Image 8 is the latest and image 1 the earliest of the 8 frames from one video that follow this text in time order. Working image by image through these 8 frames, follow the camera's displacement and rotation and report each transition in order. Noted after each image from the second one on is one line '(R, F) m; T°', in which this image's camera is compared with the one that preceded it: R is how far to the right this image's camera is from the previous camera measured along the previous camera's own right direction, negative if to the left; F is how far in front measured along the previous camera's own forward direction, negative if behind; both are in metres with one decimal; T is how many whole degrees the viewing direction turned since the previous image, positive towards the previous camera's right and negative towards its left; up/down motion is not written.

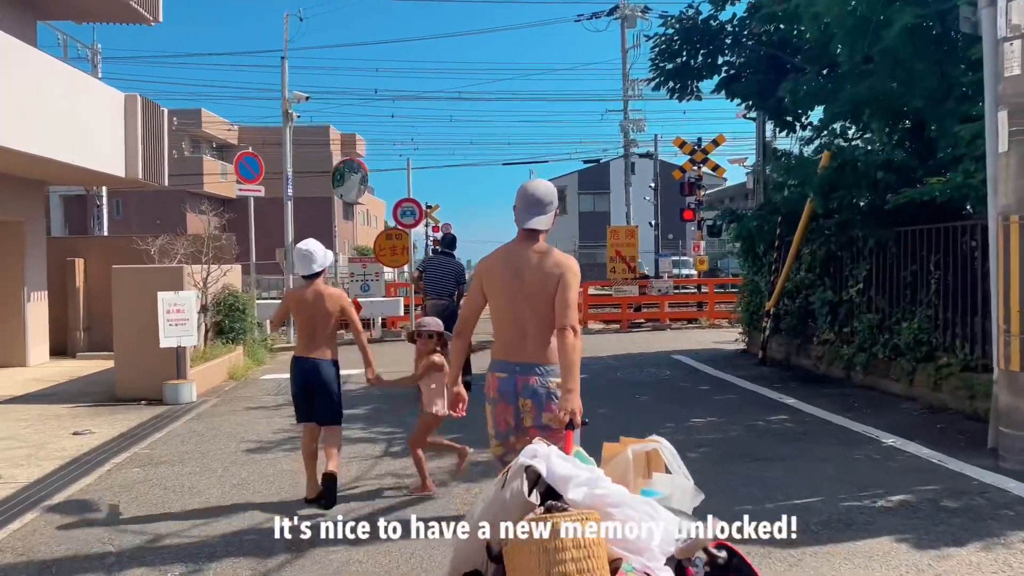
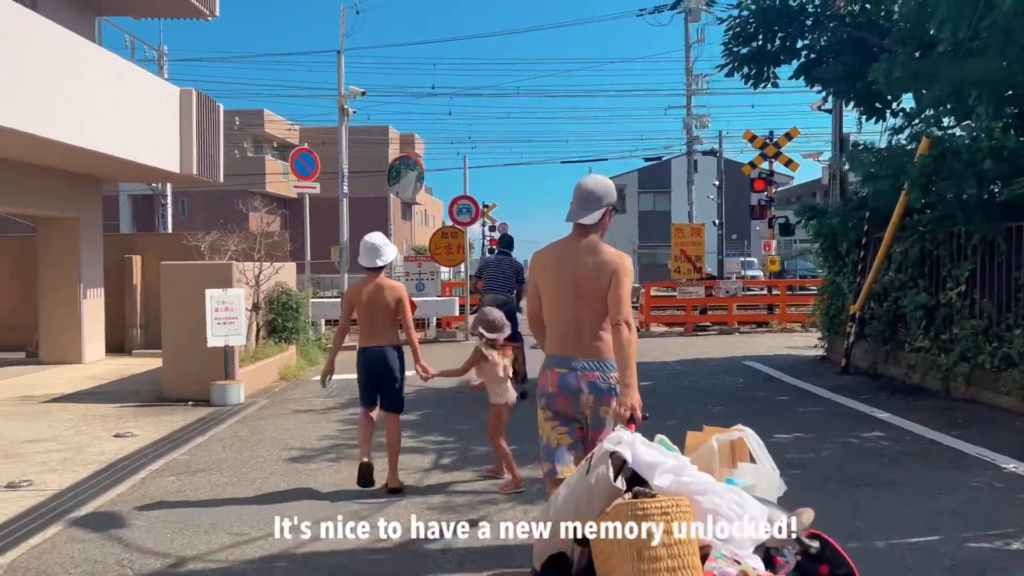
(0.0, +0.6) m; -4°
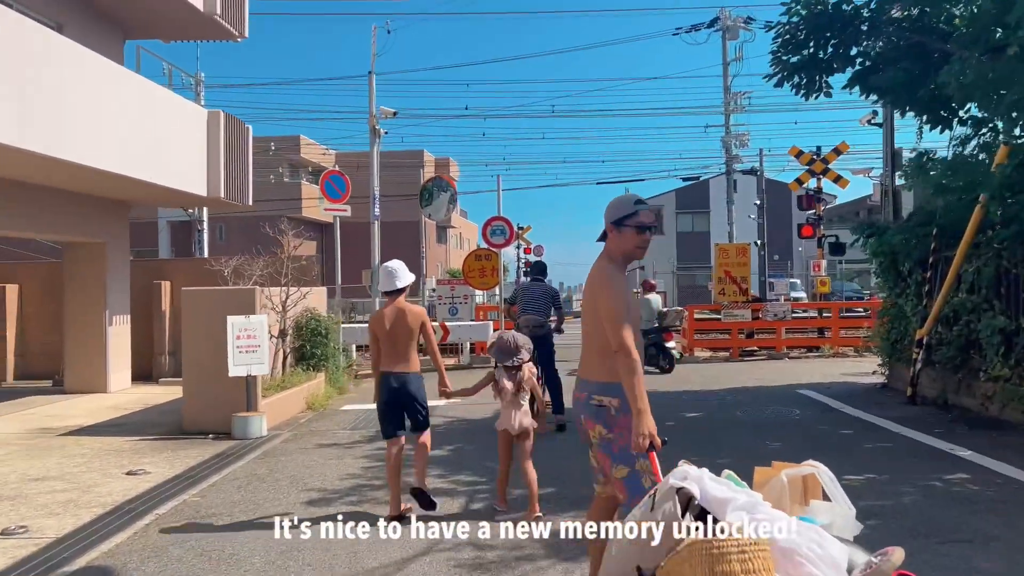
(0.0, +0.6) m; -3°
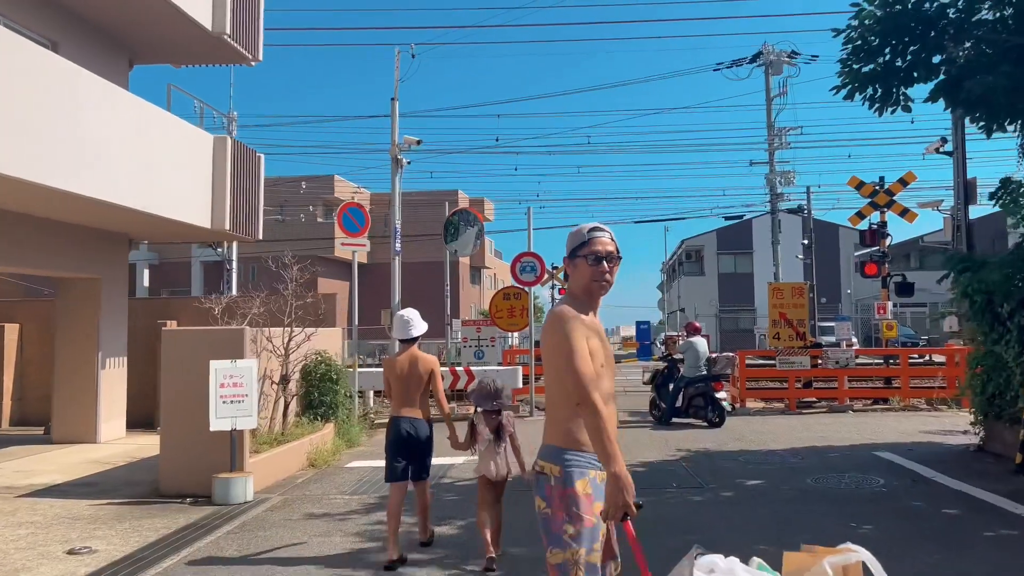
(+0.1, +1.3) m; -3°
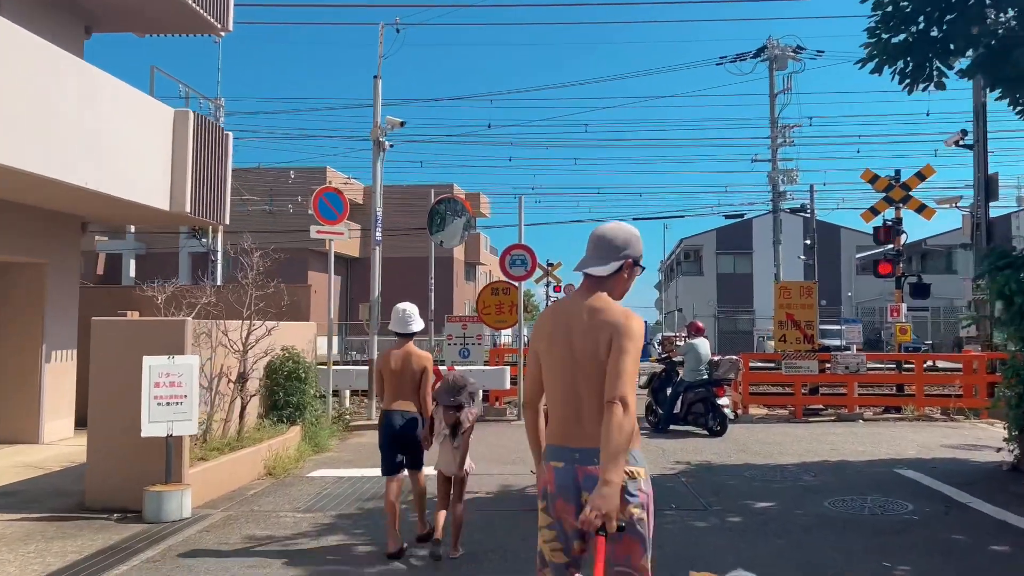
(+0.1, +1.0) m; 0°
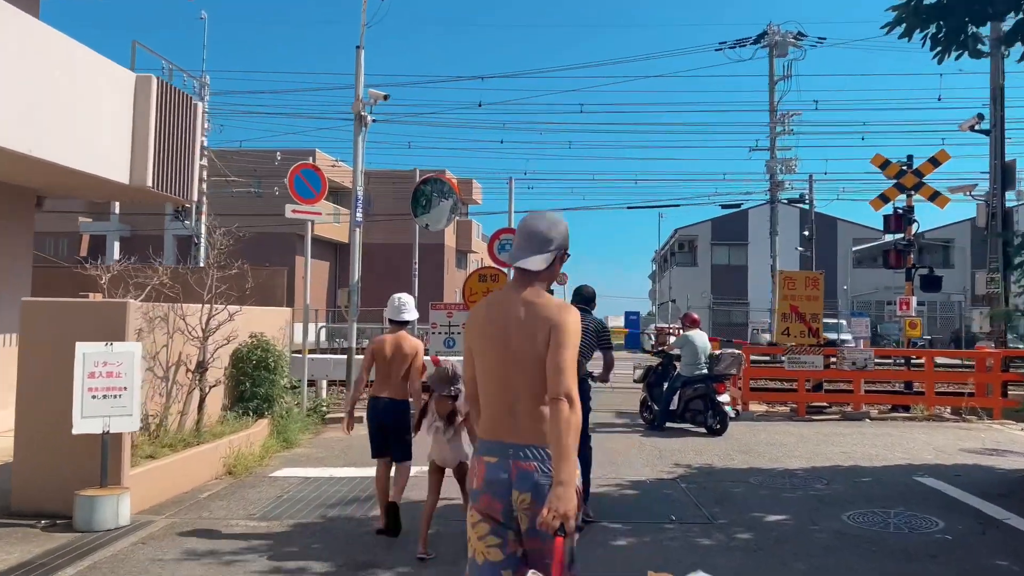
(+0.1, +0.8) m; +1°
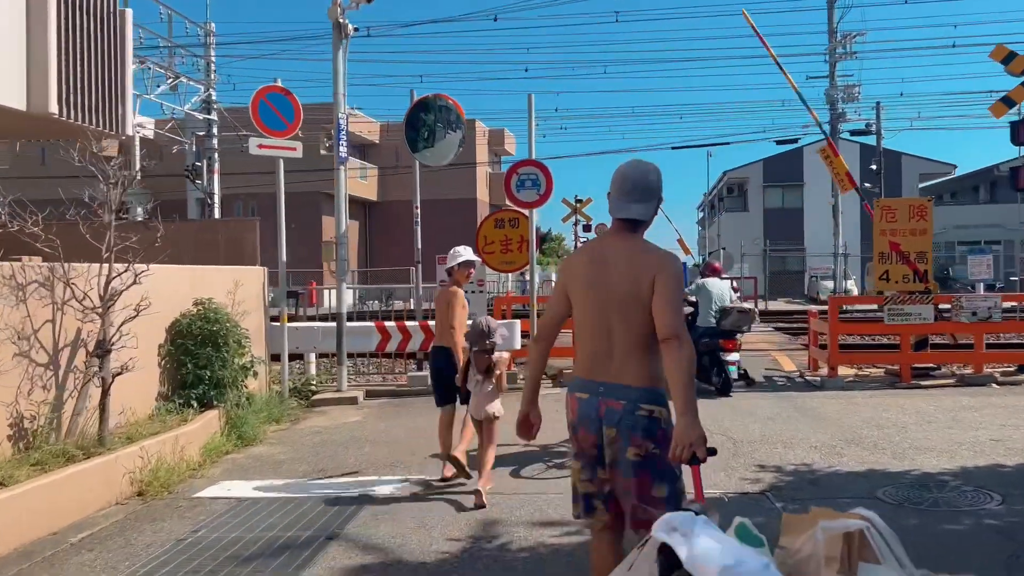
(+0.2, +2.4) m; -3°
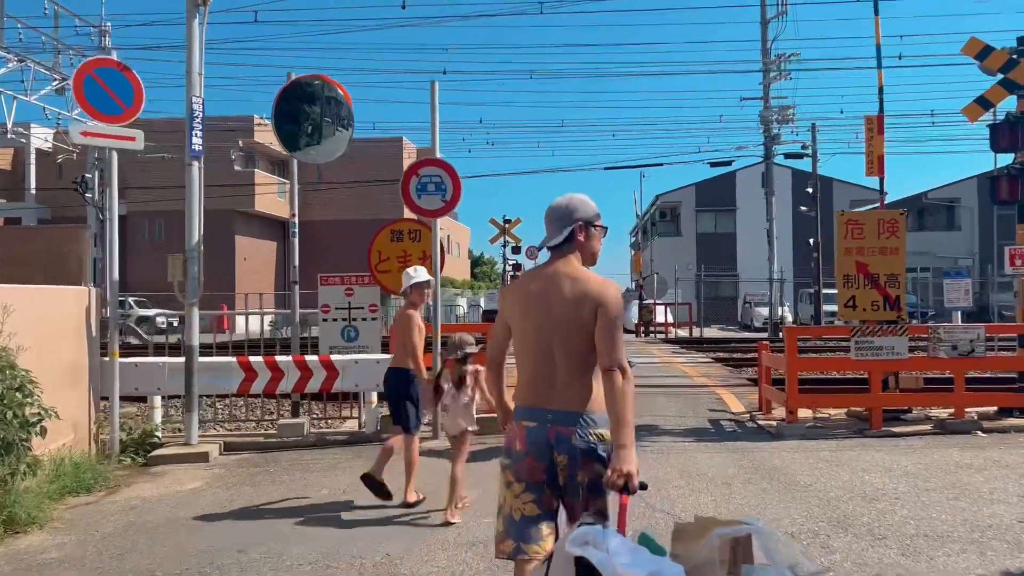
(+0.4, +1.8) m; +5°
